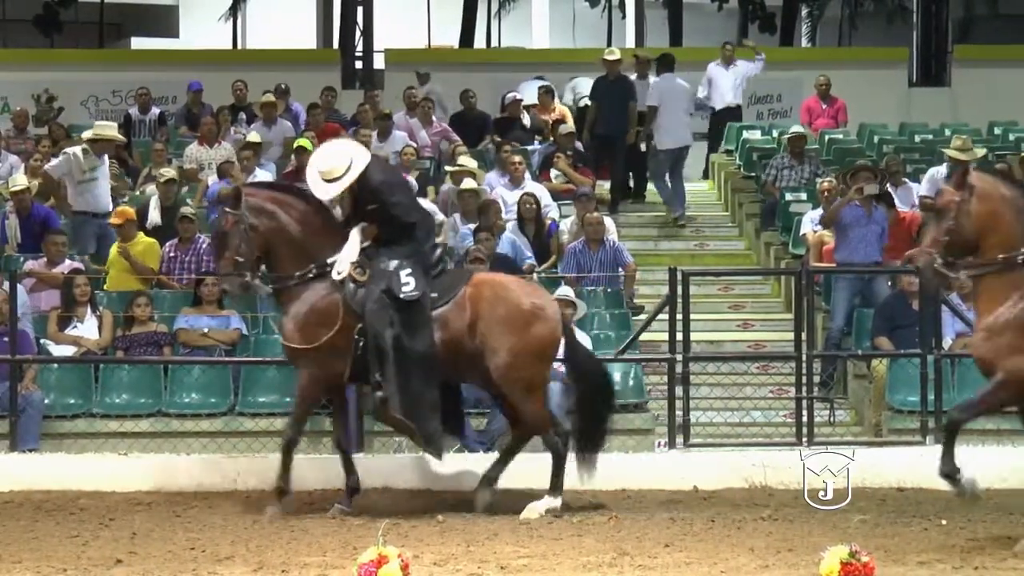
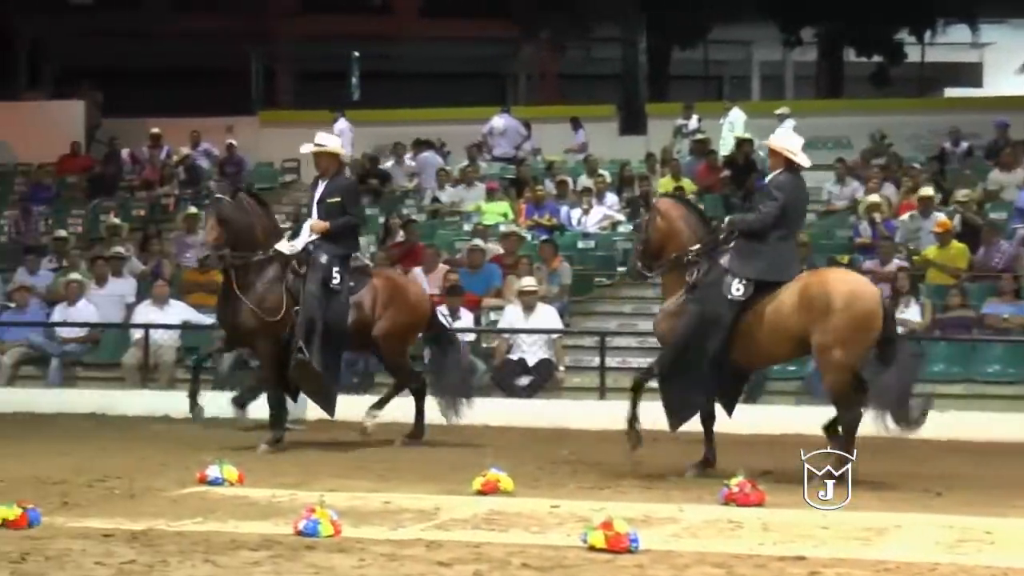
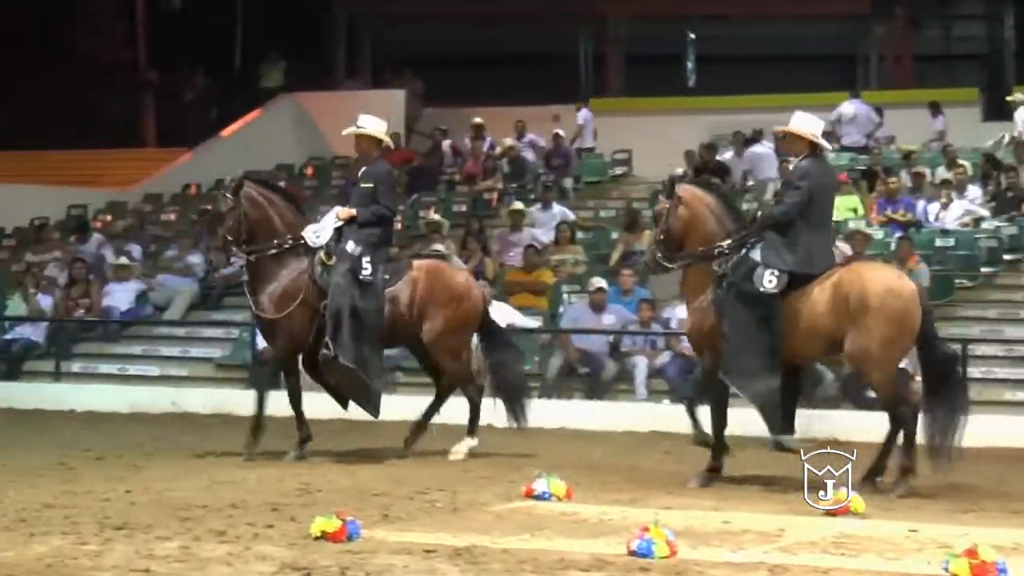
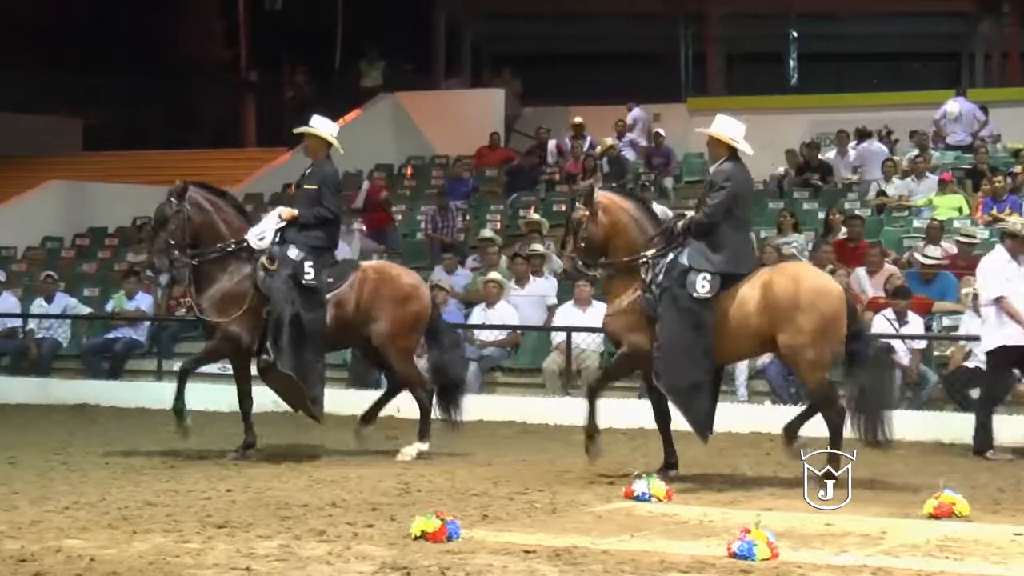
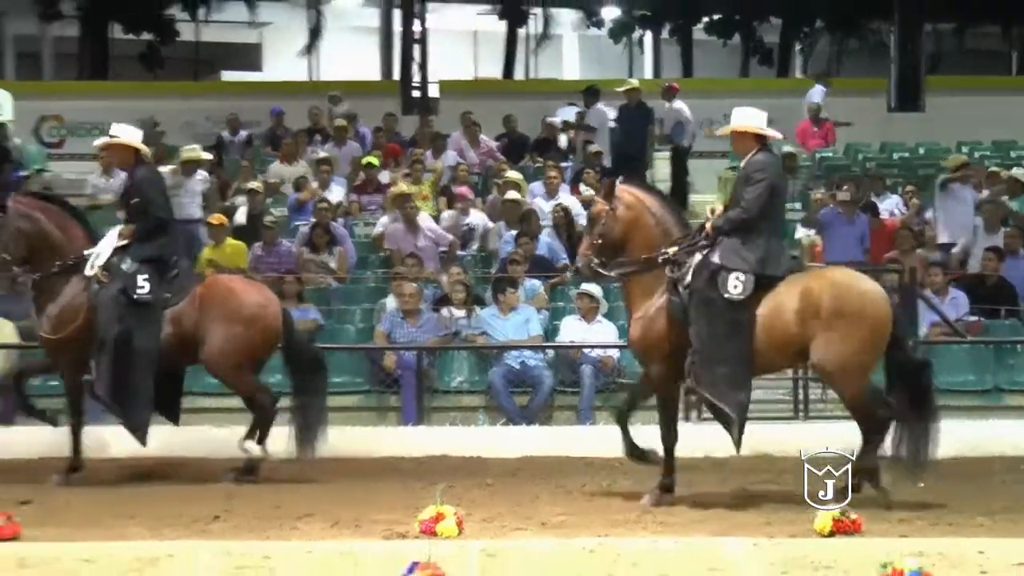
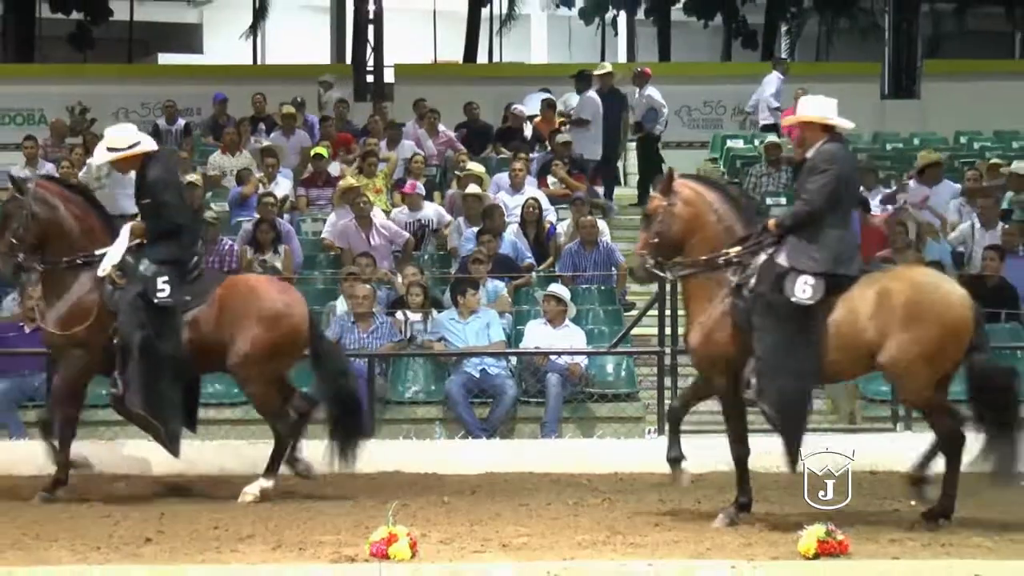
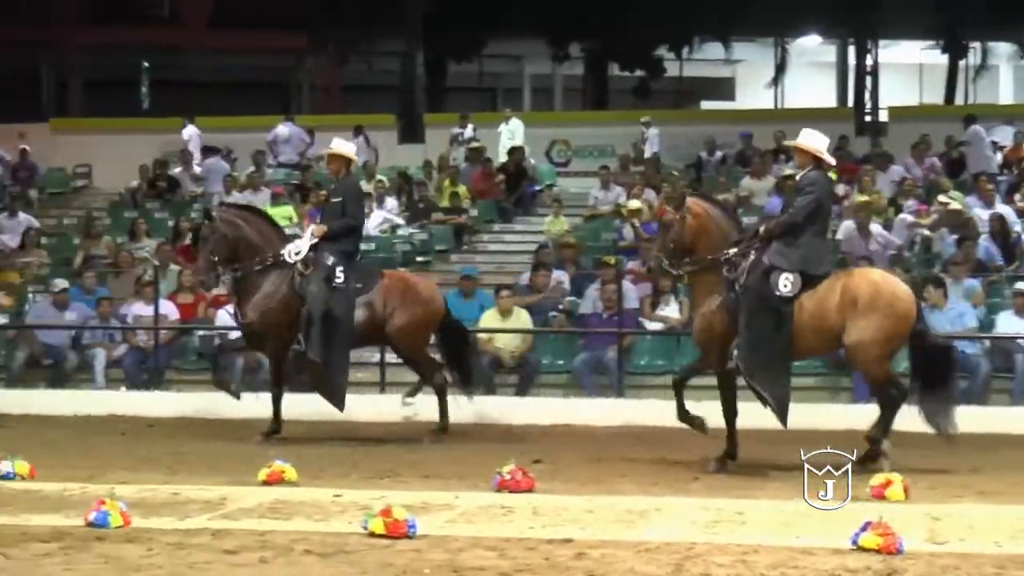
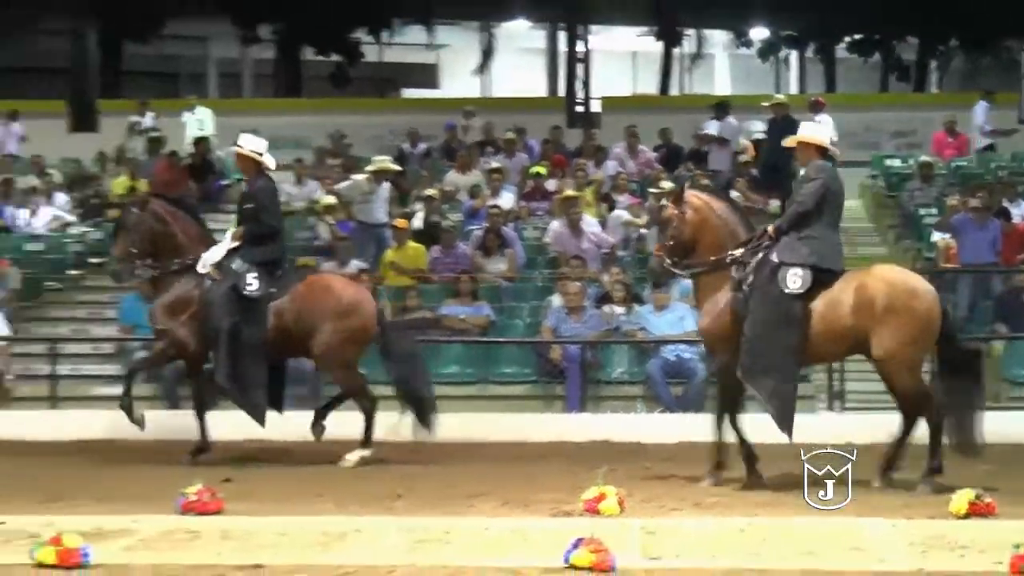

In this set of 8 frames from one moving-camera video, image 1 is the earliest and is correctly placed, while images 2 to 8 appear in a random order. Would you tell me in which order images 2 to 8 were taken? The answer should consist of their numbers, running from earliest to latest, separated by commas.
6, 5, 8, 7, 2, 3, 4
